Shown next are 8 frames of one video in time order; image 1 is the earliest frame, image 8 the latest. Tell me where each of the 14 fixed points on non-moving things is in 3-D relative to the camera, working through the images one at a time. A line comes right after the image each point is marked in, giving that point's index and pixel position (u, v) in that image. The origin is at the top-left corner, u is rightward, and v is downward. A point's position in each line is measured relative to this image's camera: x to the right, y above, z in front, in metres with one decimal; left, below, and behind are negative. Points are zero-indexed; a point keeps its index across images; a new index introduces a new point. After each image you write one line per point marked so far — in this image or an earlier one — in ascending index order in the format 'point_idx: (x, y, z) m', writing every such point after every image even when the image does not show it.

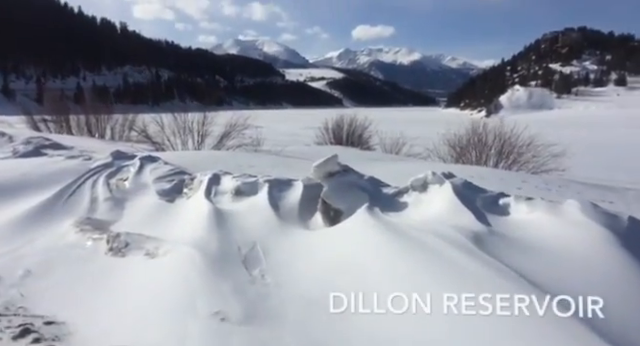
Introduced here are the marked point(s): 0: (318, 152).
0: (-0.1, +0.8, +13.7) m
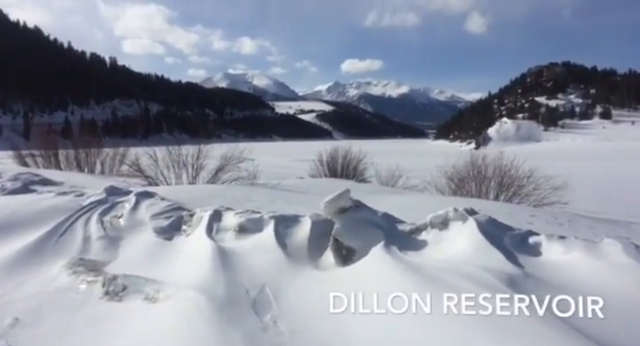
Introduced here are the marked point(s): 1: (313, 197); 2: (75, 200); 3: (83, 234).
0: (-0.2, -0.4, +13.5) m
1: (-0.1, -0.6, +10.3) m
2: (-5.2, -0.6, +8.1) m
3: (-4.1, -1.1, +6.6) m
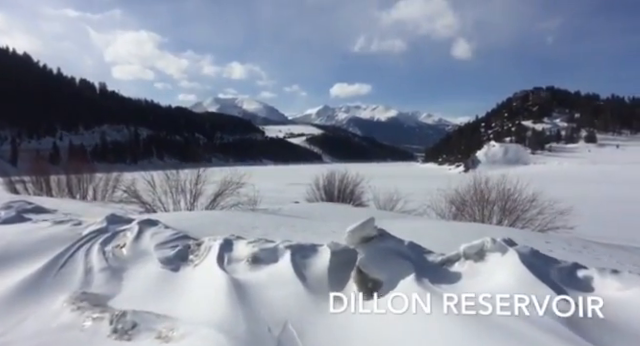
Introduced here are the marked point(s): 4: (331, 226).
0: (-0.2, -1.3, +13.3) m
1: (0.0, -1.3, +10.1) m
2: (-5.0, -1.2, +7.8) m
3: (-3.9, -1.5, +6.3) m
4: (+0.3, -1.3, +9.9) m
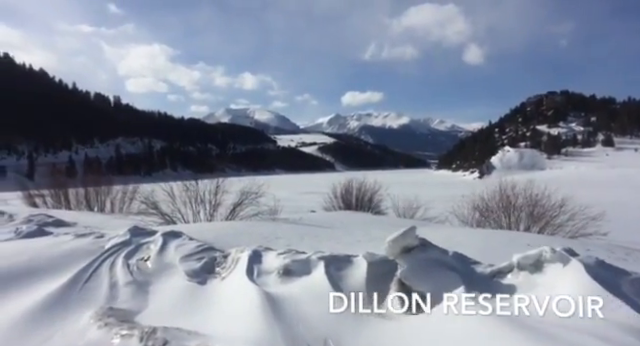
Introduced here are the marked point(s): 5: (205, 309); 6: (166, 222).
0: (+0.5, -1.6, +13.1) m
1: (+0.6, -1.5, +9.9) m
2: (-4.5, -1.4, +7.7) m
3: (-3.4, -1.7, +6.2) m
4: (+0.9, -1.5, +9.6) m
5: (-1.5, -1.8, +5.0) m
6: (-4.7, -1.5, +11.5) m
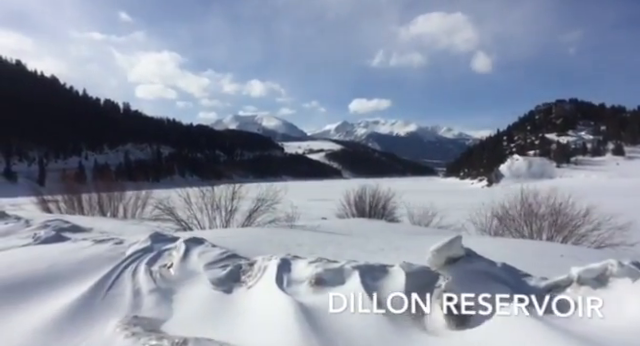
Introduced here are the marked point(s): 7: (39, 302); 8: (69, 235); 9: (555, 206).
0: (+1.1, -1.8, +12.9) m
1: (+1.1, -1.7, +9.7) m
2: (-4.0, -1.5, +7.5) m
3: (-3.0, -1.8, +6.0) m
4: (+1.4, -1.7, +9.4) m
5: (-1.1, -1.9, +4.9) m
6: (-4.1, -1.6, +11.4) m
7: (-4.1, -1.9, +5.5) m
8: (-6.1, -1.5, +9.3) m
9: (+7.3, -1.0, +11.9) m
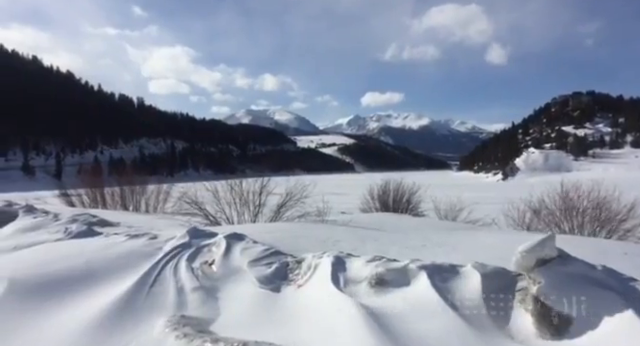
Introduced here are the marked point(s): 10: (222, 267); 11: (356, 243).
0: (+2.0, -1.6, +12.5) m
1: (+1.9, -1.5, +9.3) m
2: (-3.2, -1.4, +7.3) m
3: (-2.2, -1.7, +5.8) m
4: (+2.3, -1.5, +9.0) m
5: (-0.3, -1.8, +4.6) m
6: (-3.2, -1.5, +11.2) m
7: (-3.3, -1.8, +5.3) m
8: (-5.3, -1.3, +9.1) m
9: (+8.3, -0.8, +11.4) m
10: (-1.6, -1.5, +6.2) m
11: (+0.6, -1.5, +7.8) m
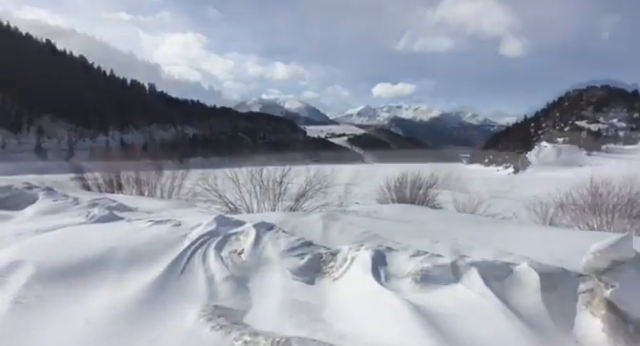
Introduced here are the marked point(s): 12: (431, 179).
0: (+2.7, -1.3, +12.3) m
1: (+2.5, -1.3, +9.1) m
2: (-2.6, -1.1, +7.2) m
3: (-1.7, -1.5, +5.6) m
4: (+2.8, -1.3, +8.8) m
5: (+0.1, -1.6, +4.4) m
6: (-2.6, -1.1, +11.0) m
7: (-2.8, -1.5, +5.1) m
8: (-4.7, -1.0, +9.0) m
9: (+8.9, -0.7, +11.0) m
10: (-1.1, -1.3, +6.0) m
11: (+1.2, -1.3, +7.6) m
12: (+5.4, -0.2, +18.8) m
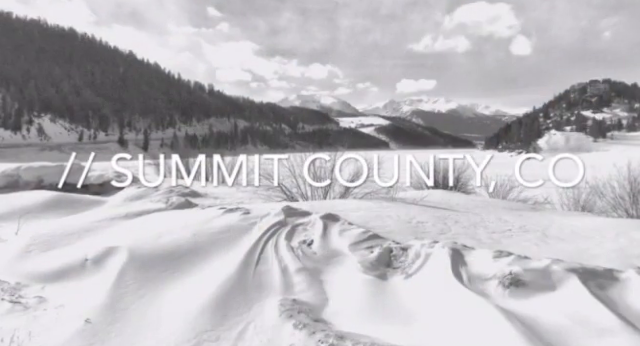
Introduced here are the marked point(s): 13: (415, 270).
0: (+4.6, -1.0, +11.8) m
1: (+4.0, -1.1, +8.7) m
2: (-1.4, -0.9, +7.4) m
3: (-0.6, -1.4, +5.8) m
4: (+4.3, -1.2, +8.3) m
5: (+1.0, -1.6, +4.3) m
6: (-0.8, -0.8, +11.3) m
7: (-1.8, -1.4, +5.4) m
8: (-3.2, -0.7, +9.5) m
9: (+10.6, -0.5, +9.7) m
10: (0.0, -1.2, +6.1) m
11: (+2.5, -1.1, +7.4) m
12: (+8.1, +0.3, +17.9) m
13: (+1.2, -1.3, +5.2) m
